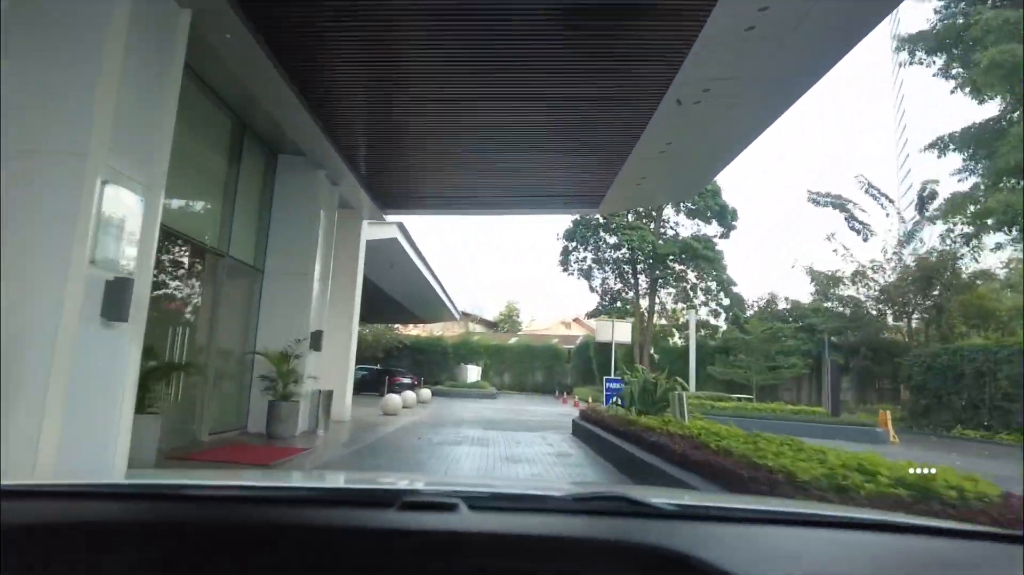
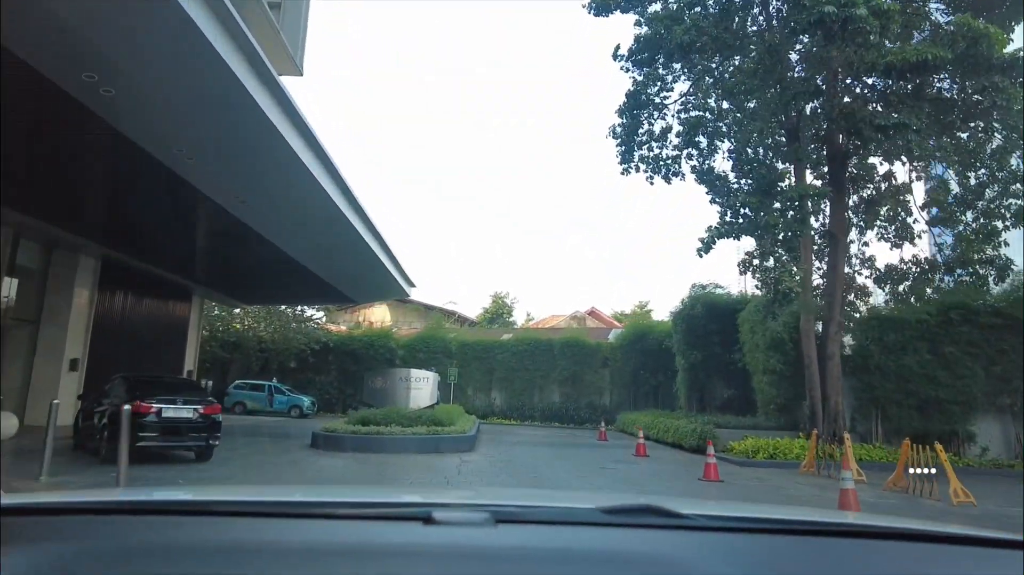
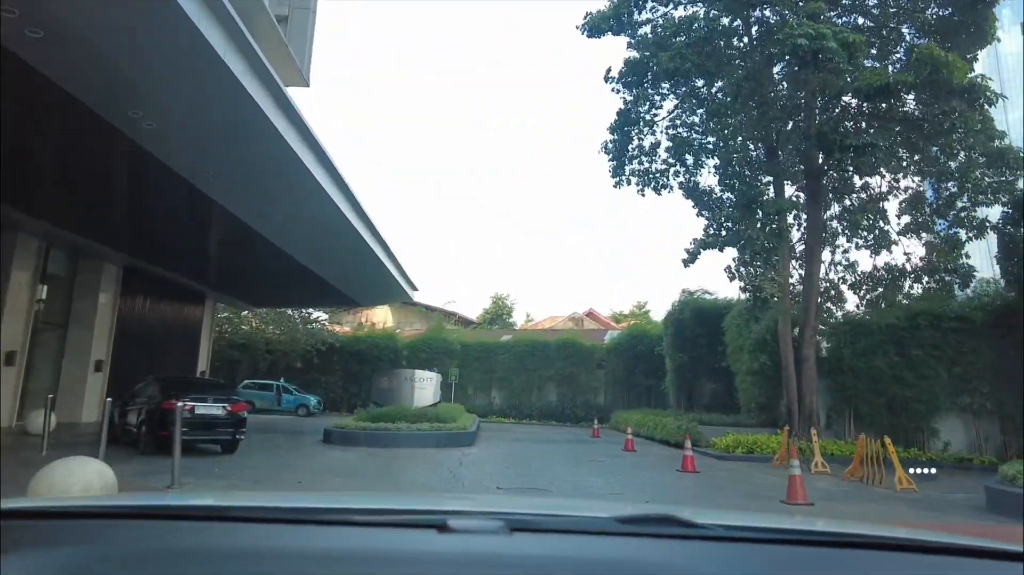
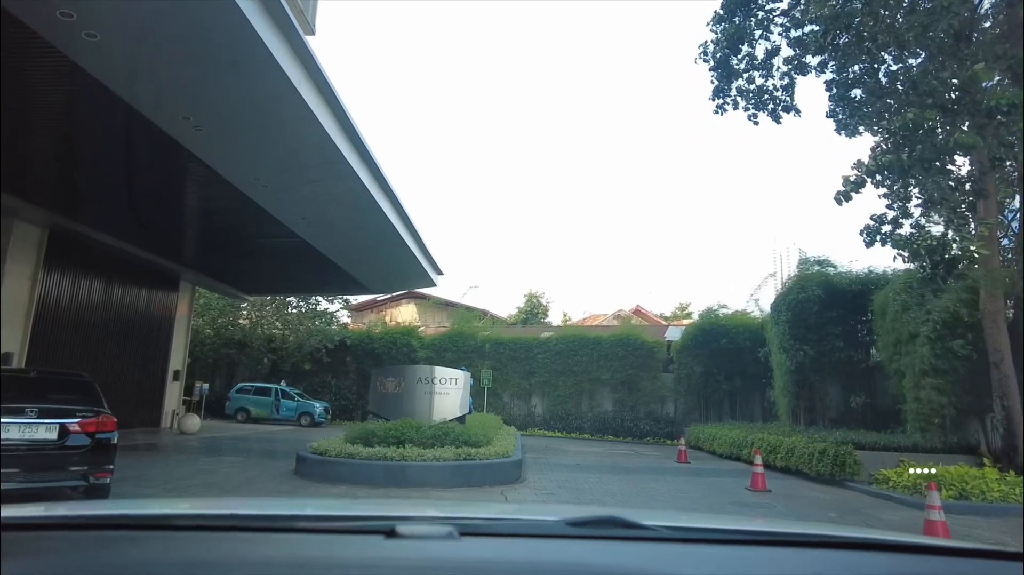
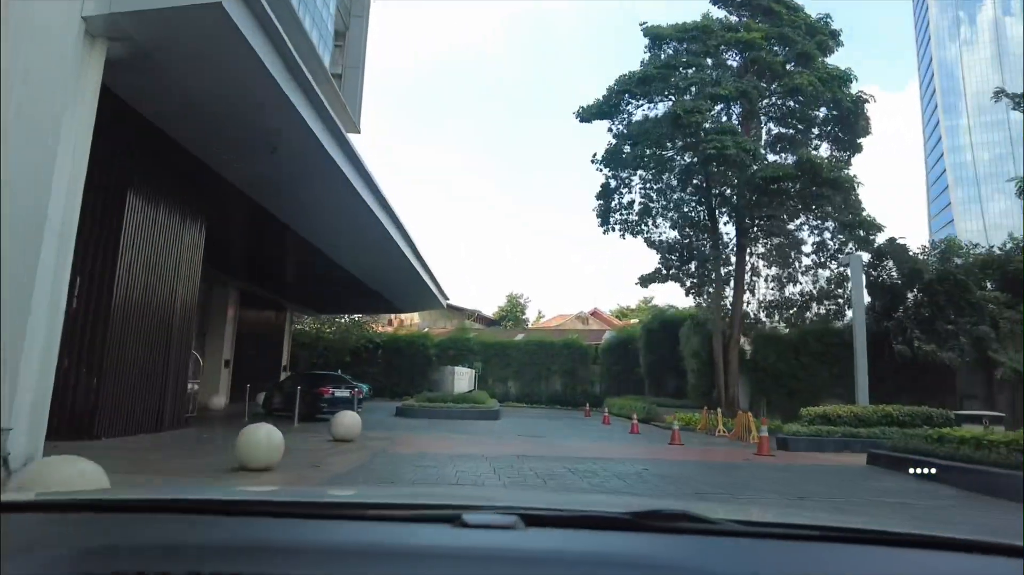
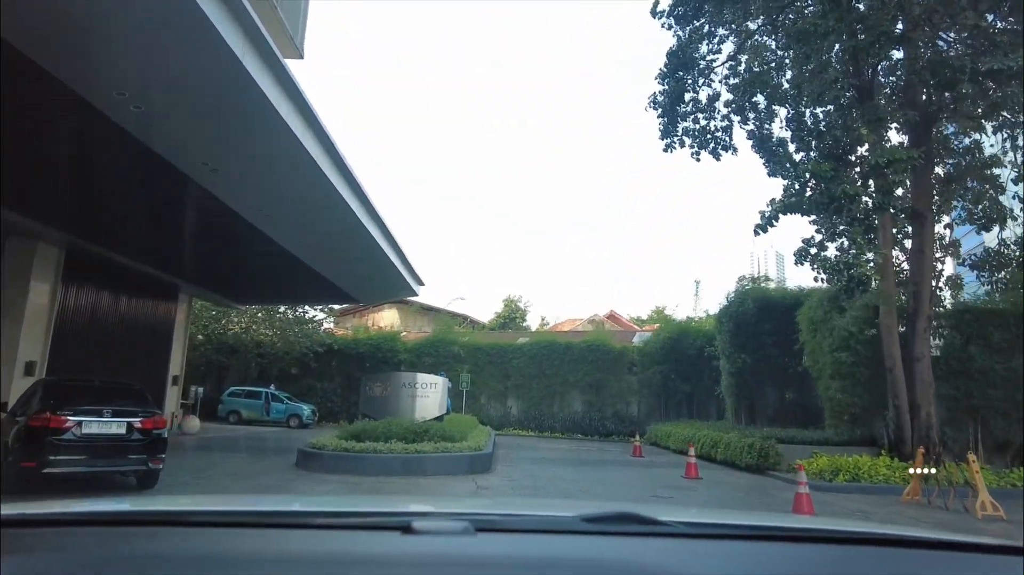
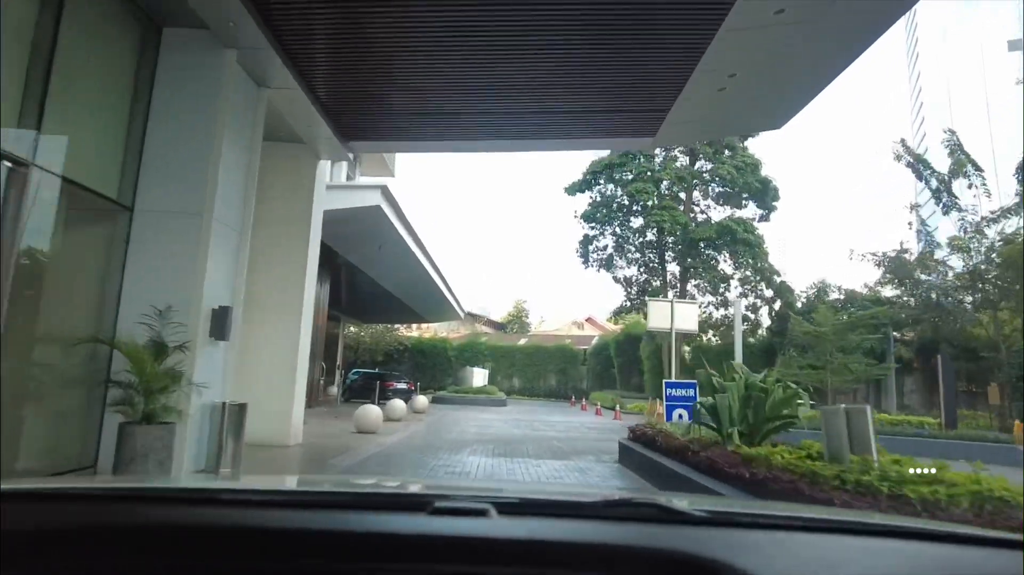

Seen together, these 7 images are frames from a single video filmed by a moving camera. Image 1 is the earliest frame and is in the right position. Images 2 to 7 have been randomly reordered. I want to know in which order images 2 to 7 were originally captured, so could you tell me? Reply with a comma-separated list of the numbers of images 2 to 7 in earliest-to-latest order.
7, 5, 3, 2, 6, 4
